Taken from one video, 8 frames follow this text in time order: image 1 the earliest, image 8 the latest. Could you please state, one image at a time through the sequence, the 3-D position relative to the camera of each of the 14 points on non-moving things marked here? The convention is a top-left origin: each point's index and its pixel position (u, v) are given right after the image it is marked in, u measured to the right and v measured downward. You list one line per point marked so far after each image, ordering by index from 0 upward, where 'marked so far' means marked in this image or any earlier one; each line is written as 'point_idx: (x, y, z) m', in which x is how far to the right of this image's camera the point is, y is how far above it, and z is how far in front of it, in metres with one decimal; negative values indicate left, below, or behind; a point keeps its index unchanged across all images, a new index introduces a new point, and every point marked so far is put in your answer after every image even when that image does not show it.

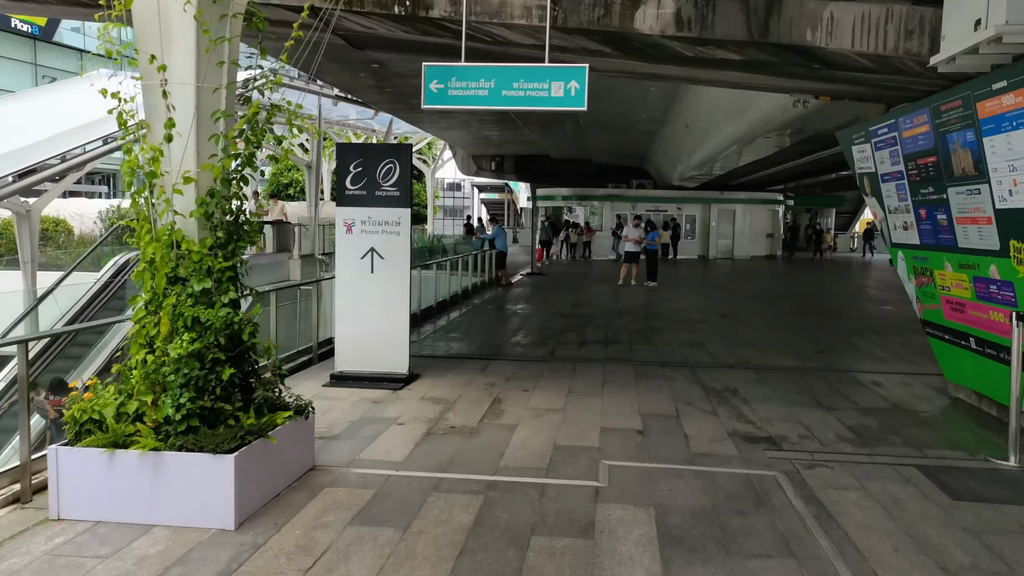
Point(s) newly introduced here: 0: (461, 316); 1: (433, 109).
0: (-0.8, -0.4, +11.8) m
1: (-0.6, +1.4, +5.5) m
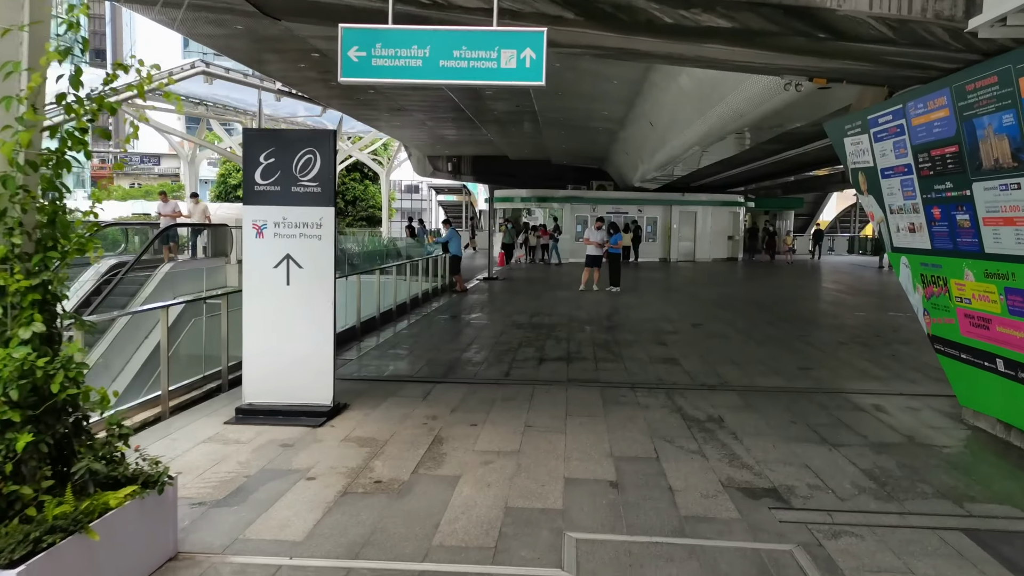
0: (-1.5, -0.6, +10.7) m
1: (-1.0, +1.3, +4.5) m
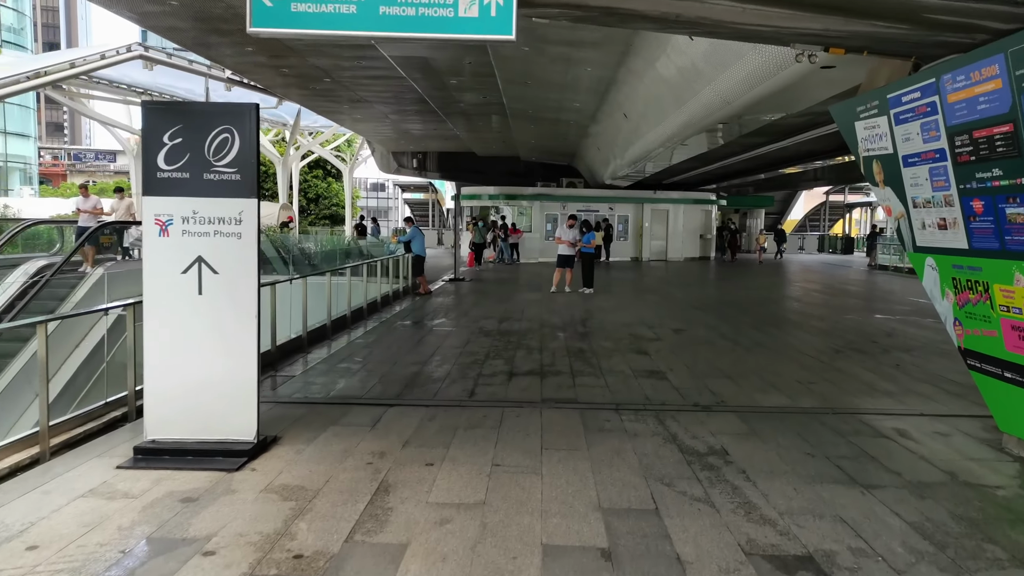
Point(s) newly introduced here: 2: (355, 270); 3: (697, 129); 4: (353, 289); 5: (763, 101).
0: (-2.0, -0.6, +9.7) m
1: (-1.2, +1.2, +3.5) m
2: (-2.4, +0.3, +11.3) m
3: (+3.6, +3.1, +13.9) m
4: (-2.4, 0.0, +11.1) m
5: (+3.5, +2.6, +9.8) m
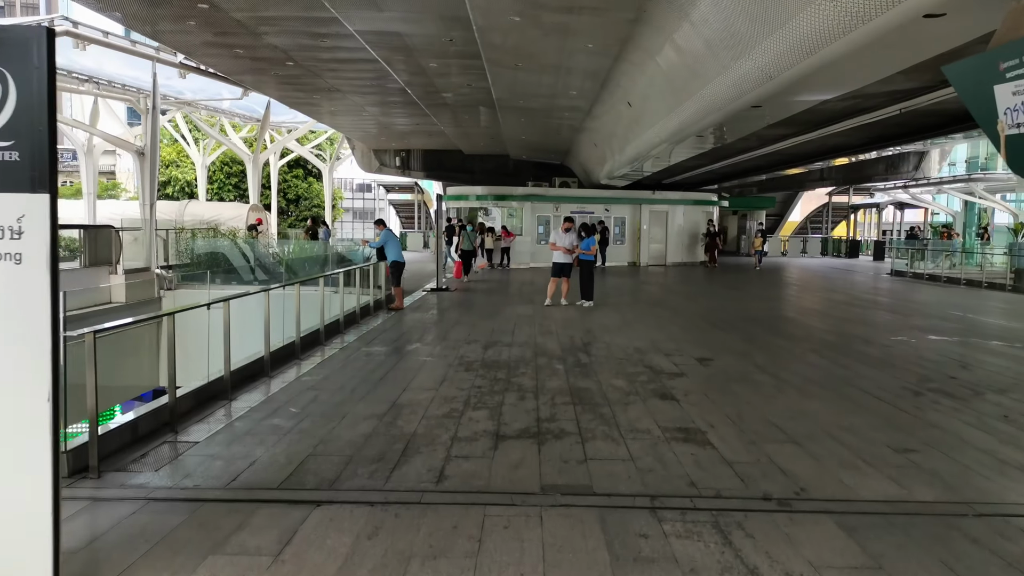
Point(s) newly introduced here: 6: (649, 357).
0: (-2.1, -0.9, +7.8) m
1: (-1.3, +1.0, +1.6) m
2: (-2.5, +0.1, +9.4) m
3: (+3.4, +2.9, +12.1) m
4: (-2.6, -0.2, +9.2) m
5: (+3.3, +2.4, +8.0) m
6: (+1.6, -0.8, +8.1) m
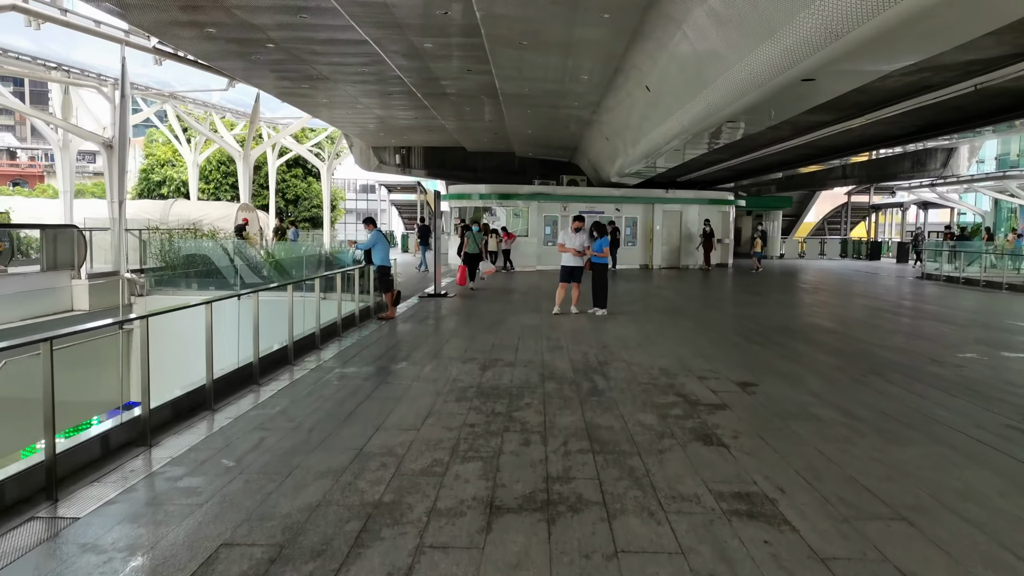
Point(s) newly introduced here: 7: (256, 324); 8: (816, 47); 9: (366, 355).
0: (-2.1, -1.0, +6.5) m
1: (-1.3, +0.9, +0.3) m
2: (-2.5, 0.0, +8.1) m
3: (+3.5, +2.8, +10.7) m
4: (-2.5, -0.3, +7.9) m
5: (+3.4, +2.3, +6.6) m
6: (+1.6, -0.9, +6.7) m
7: (-2.6, -0.4, +7.0) m
8: (+2.9, +2.3, +6.9) m
9: (-1.7, -0.8, +8.1) m
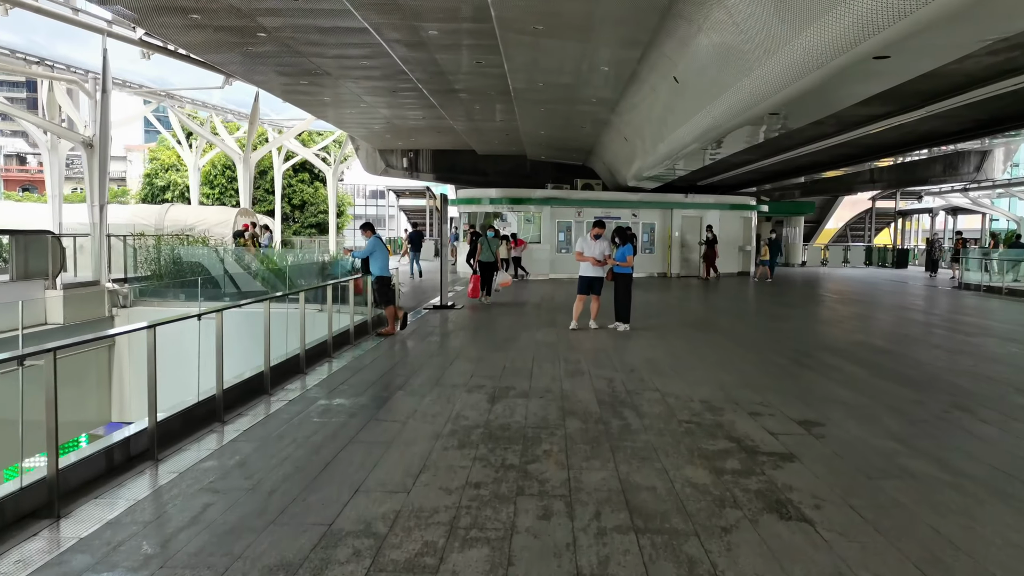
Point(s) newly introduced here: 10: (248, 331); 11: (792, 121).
0: (-2.0, -1.1, +5.4) m
1: (-1.3, +0.9, -0.8) m
2: (-2.4, -0.1, +7.0) m
3: (+3.7, +2.6, +9.6) m
4: (-2.4, -0.4, +6.8) m
5: (+3.5, +2.1, +5.5) m
6: (+1.7, -1.0, +5.5) m
7: (-2.4, -0.5, +5.9) m
8: (+3.1, +2.2, +5.7) m
9: (-1.6, -0.9, +7.0) m
10: (-2.4, -0.4, +6.6) m
11: (+4.5, +2.7, +11.5) m
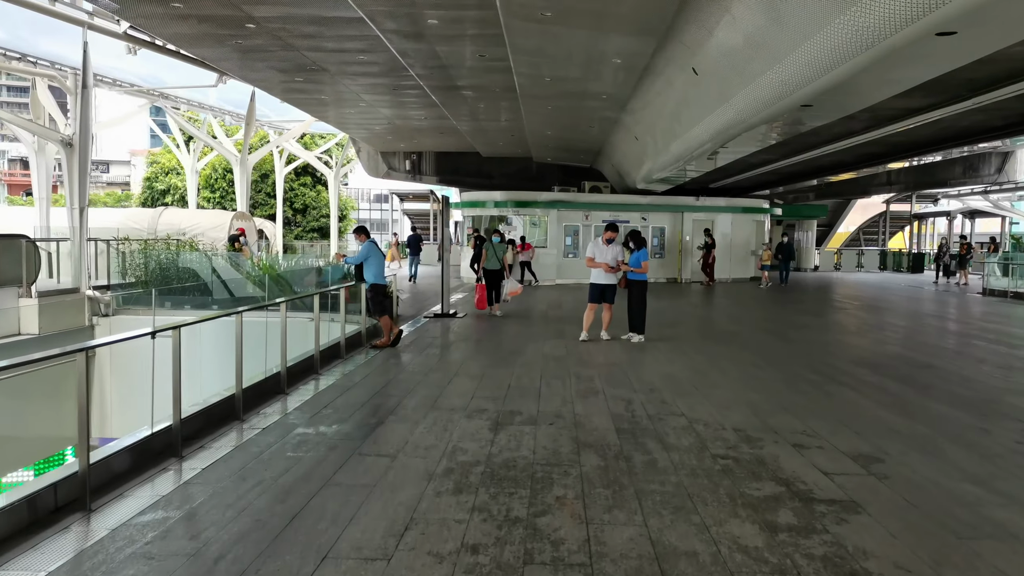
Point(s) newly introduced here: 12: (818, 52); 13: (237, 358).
0: (-1.9, -1.2, +4.6) m
1: (-1.3, +0.8, -1.6) m
2: (-2.3, -0.2, +6.2) m
3: (+3.7, +2.5, +8.8) m
4: (-2.4, -0.5, +6.0) m
5: (+3.5, +2.0, +4.6) m
6: (+1.8, -1.1, +4.7) m
7: (-2.4, -0.6, +5.1) m
8: (+3.1, +2.1, +4.9) m
9: (-1.5, -1.0, +6.3) m
10: (-2.4, -0.5, +5.8) m
11: (+4.6, +2.6, +10.7) m
12: (+3.3, +2.5, +7.7) m
13: (-2.3, -0.6, +6.1) m
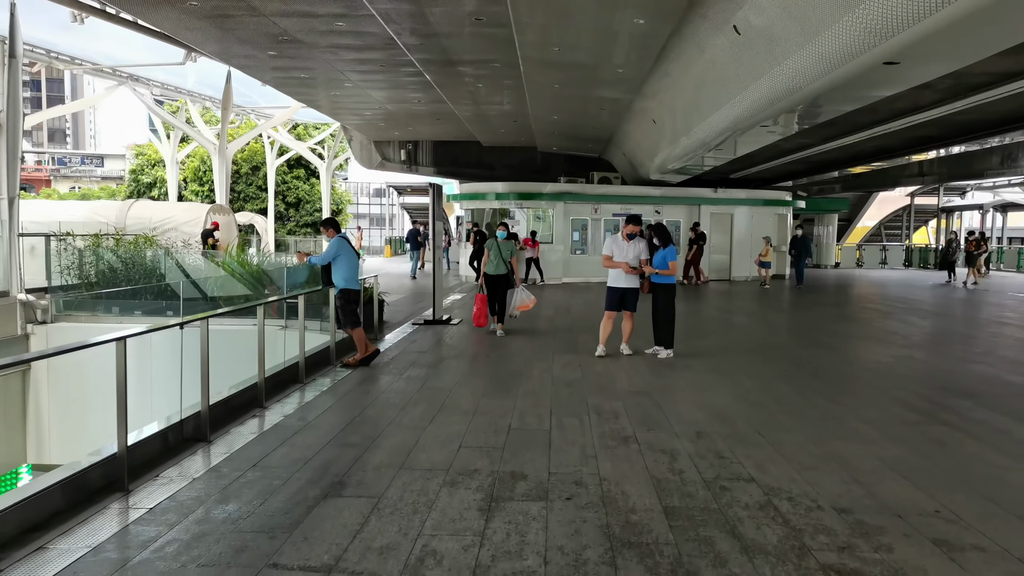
0: (-1.9, -1.3, +2.9) m
1: (-1.3, +0.7, -3.3) m
2: (-2.3, -0.3, +4.5) m
3: (+3.7, +2.4, +7.0) m
4: (-2.3, -0.6, +4.3) m
5: (+3.5, +1.9, +2.9) m
6: (+1.8, -1.2, +3.0) m
7: (-2.4, -0.7, +3.4) m
8: (+3.1, +2.0, +3.2) m
9: (-1.5, -1.1, +4.6) m
10: (-2.4, -0.6, +4.1) m
11: (+4.6, +2.6, +8.9) m
12: (+3.3, +2.5, +5.9) m
13: (-2.3, -0.7, +4.4) m
